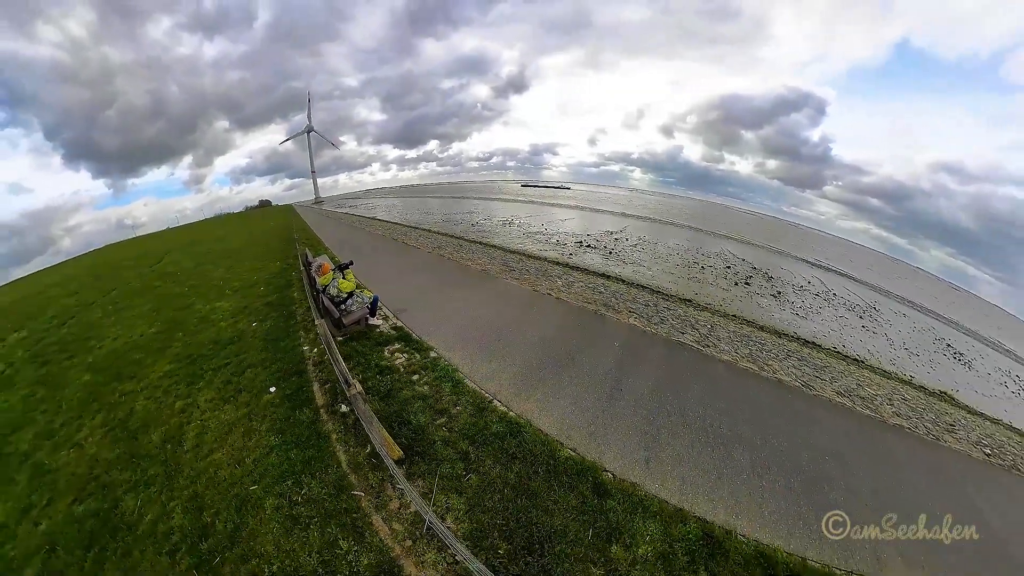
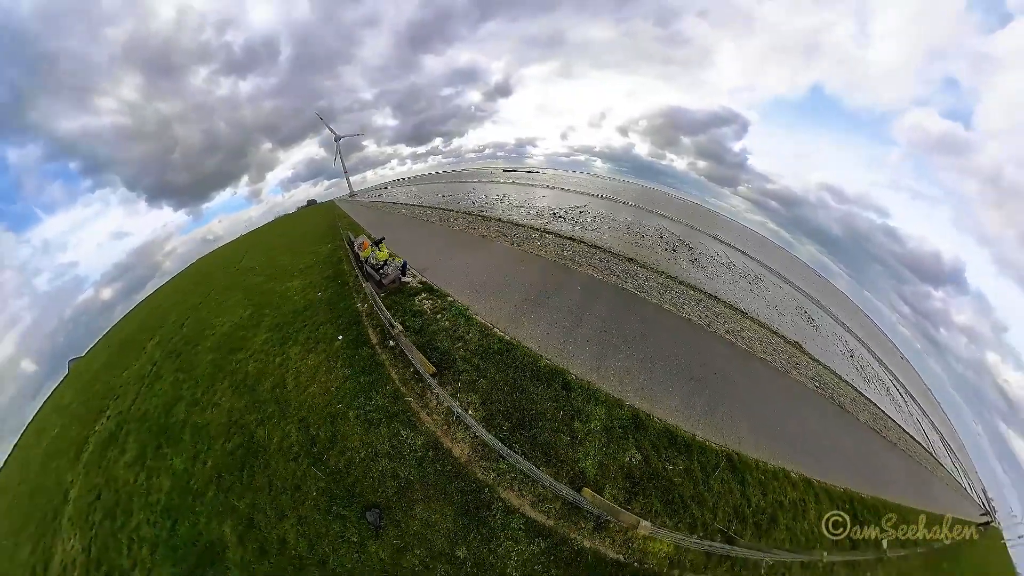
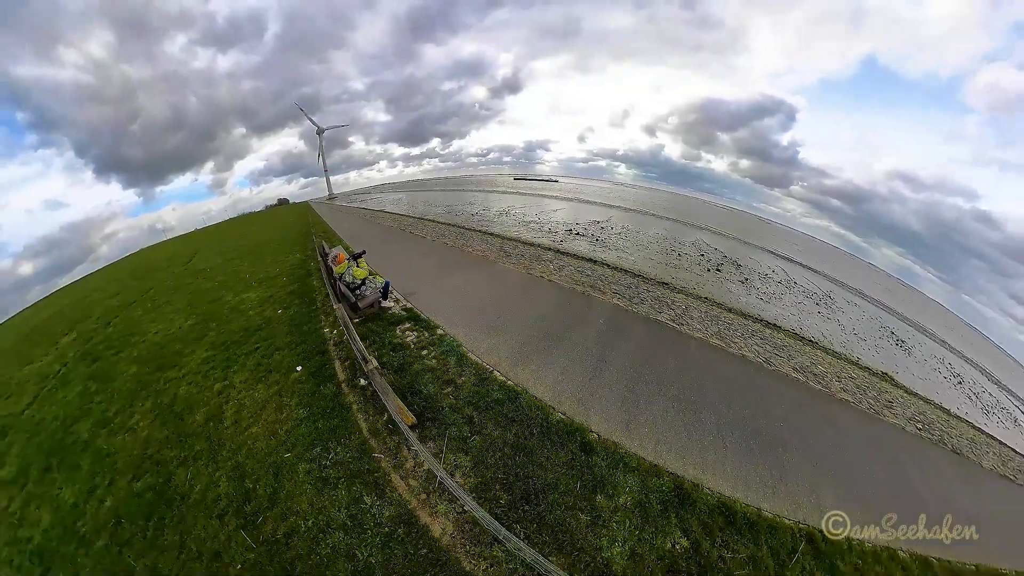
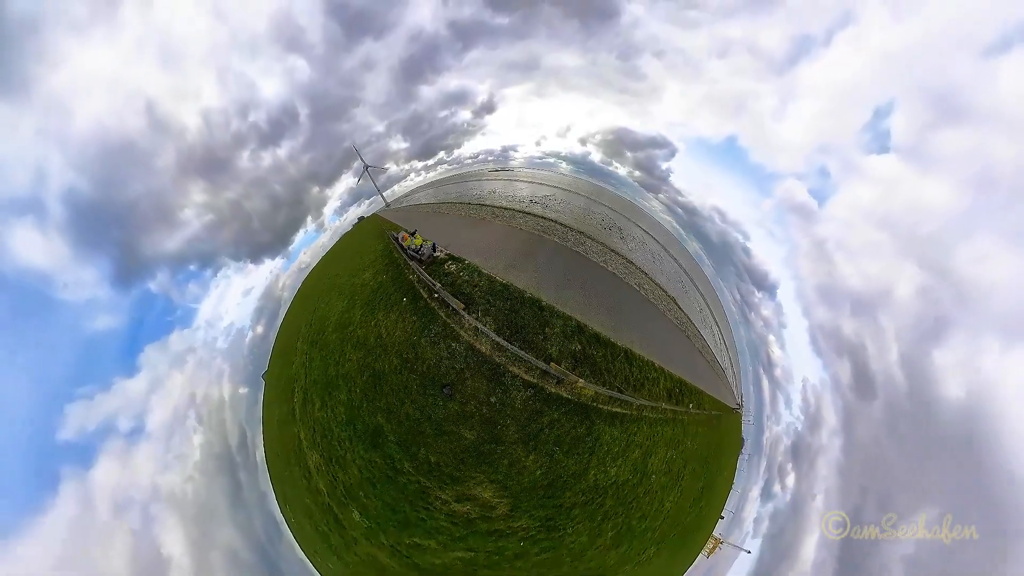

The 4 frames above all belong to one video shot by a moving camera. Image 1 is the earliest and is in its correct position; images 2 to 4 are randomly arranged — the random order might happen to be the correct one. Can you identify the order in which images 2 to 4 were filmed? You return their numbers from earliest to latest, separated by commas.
3, 2, 4
